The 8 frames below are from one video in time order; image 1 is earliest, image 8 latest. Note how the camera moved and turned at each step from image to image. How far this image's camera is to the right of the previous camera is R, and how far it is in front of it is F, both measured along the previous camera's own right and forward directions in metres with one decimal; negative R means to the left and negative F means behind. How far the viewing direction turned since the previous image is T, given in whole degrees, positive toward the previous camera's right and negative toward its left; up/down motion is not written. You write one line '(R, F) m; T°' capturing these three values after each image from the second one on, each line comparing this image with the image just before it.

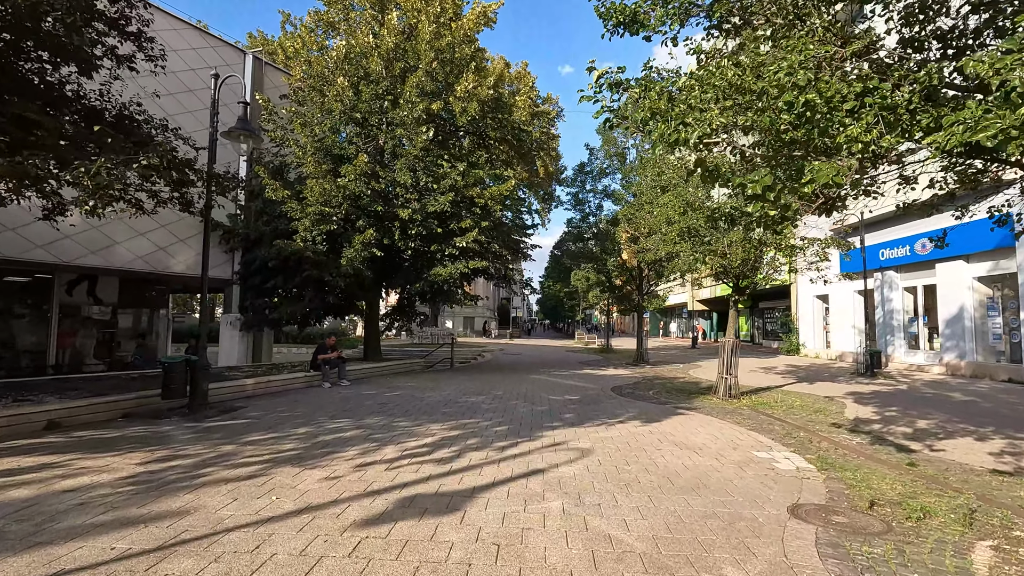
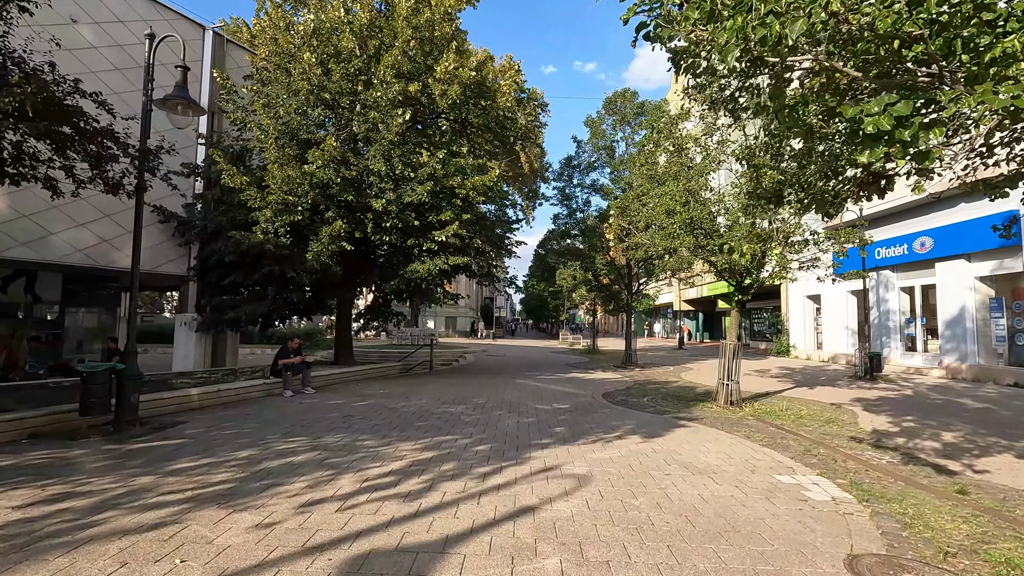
(0.0, +1.1) m; +2°
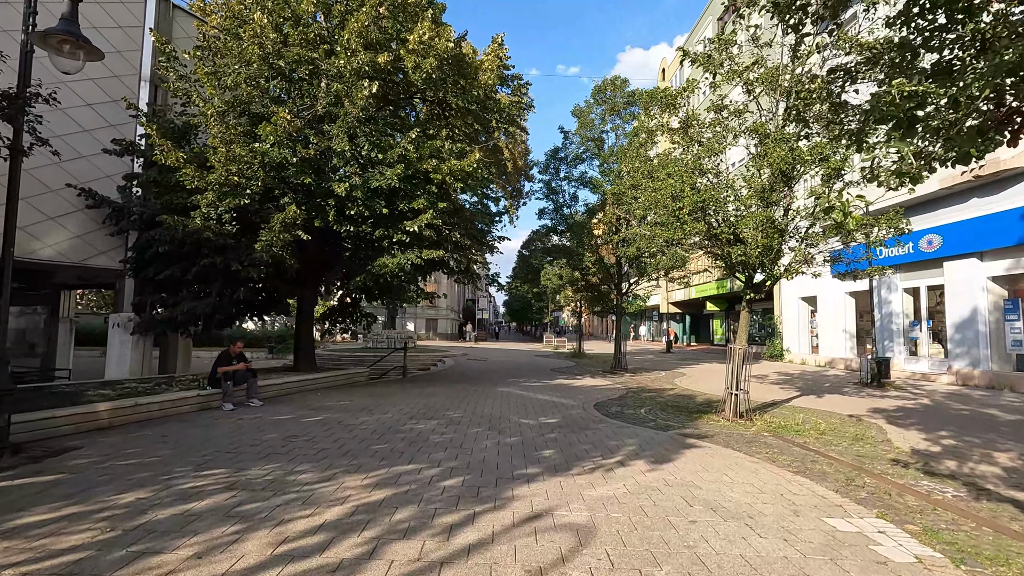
(+0.1, +1.5) m; +2°
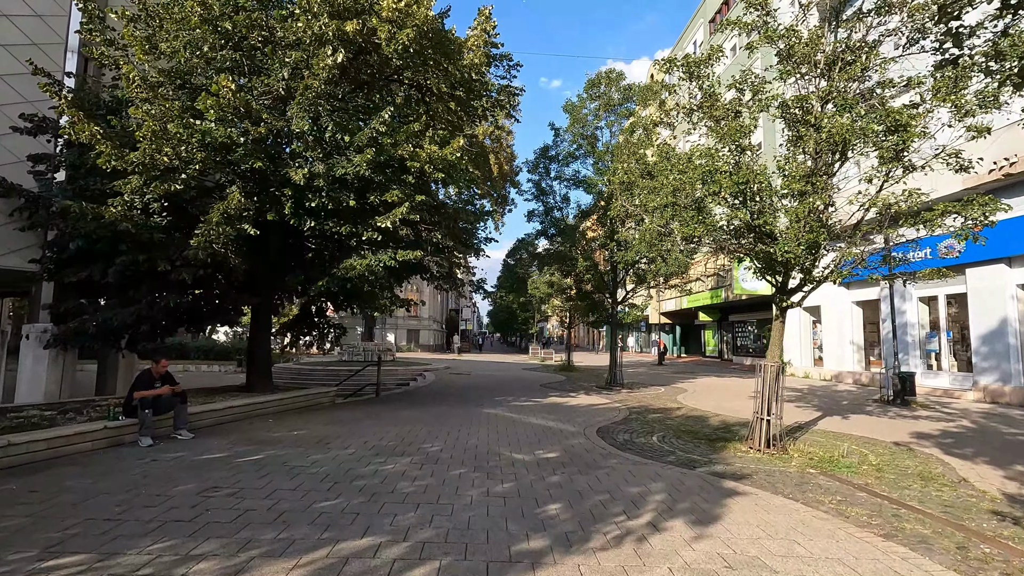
(-0.1, +1.7) m; +2°
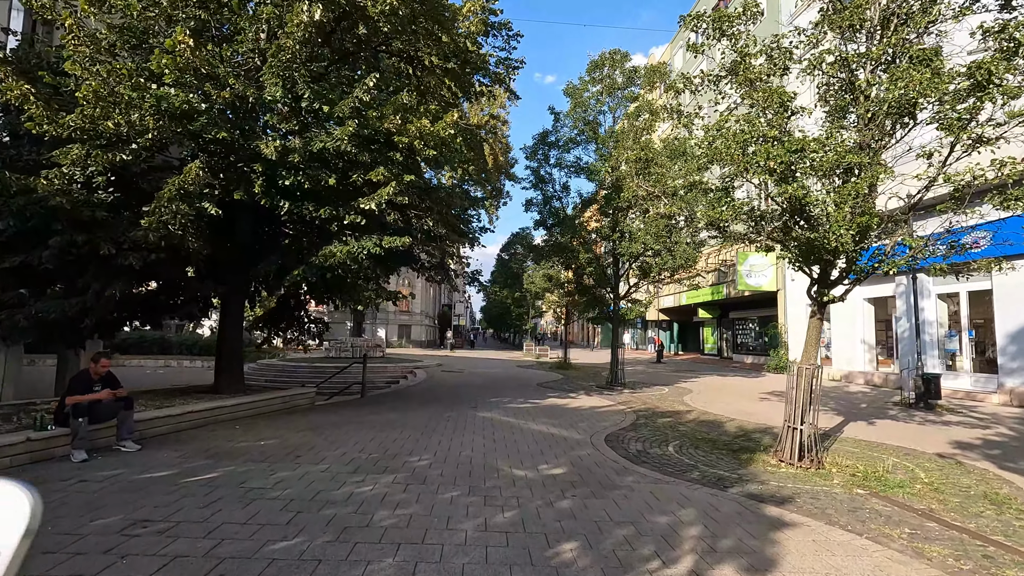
(-0.1, +1.1) m; +1°
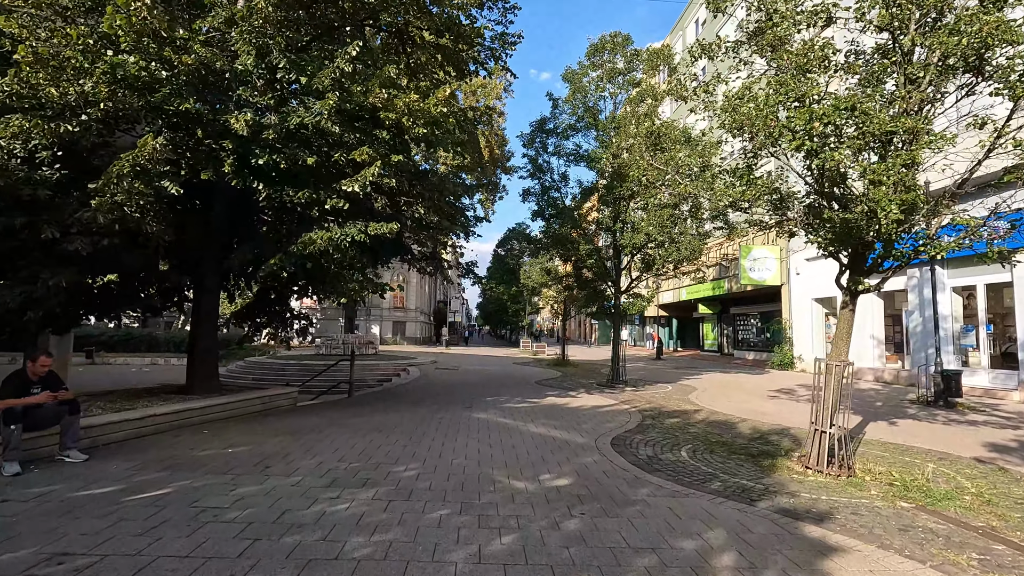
(0.0, +0.8) m; 0°
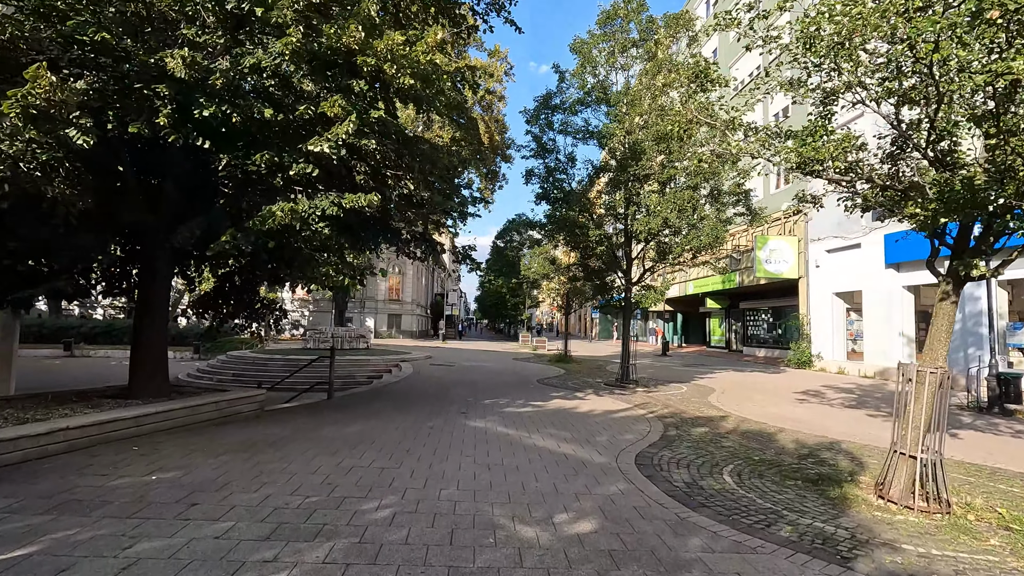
(-0.1, +1.5) m; 0°
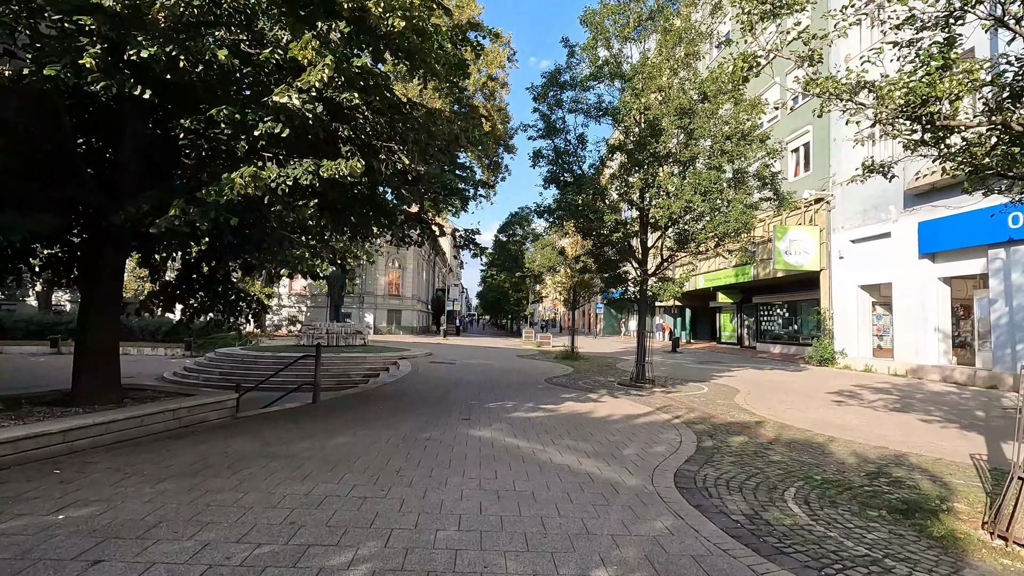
(-0.1, +1.2) m; 0°
